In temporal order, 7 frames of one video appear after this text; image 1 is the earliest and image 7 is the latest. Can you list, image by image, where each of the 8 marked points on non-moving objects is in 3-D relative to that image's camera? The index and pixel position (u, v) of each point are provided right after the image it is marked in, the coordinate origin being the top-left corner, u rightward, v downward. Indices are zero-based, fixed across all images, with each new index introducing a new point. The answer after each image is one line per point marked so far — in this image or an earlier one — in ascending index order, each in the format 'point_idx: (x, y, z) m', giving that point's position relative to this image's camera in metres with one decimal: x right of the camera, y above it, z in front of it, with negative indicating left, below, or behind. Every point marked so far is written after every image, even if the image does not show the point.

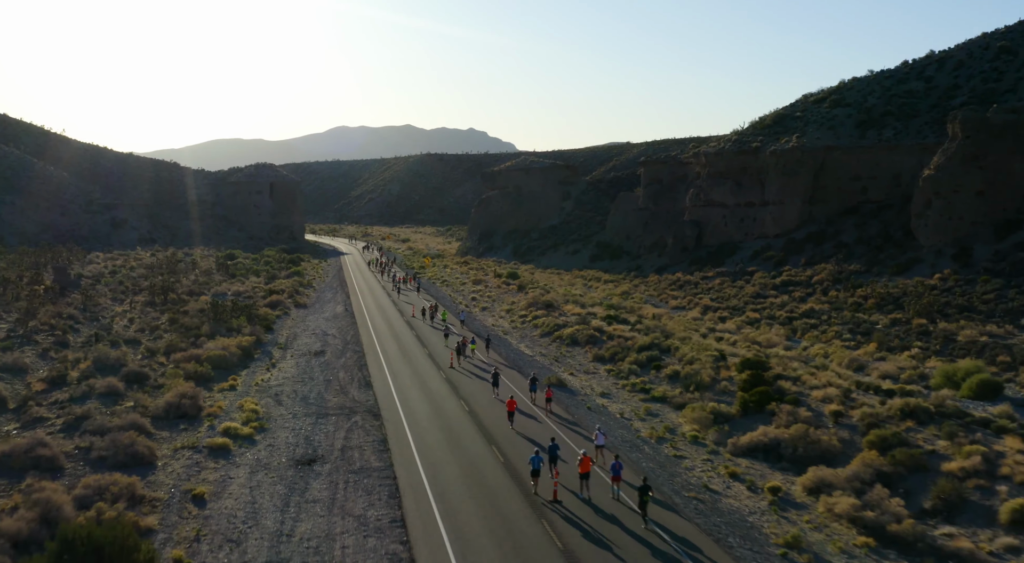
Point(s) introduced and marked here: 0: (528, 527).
0: (+0.2, -4.0, +11.5) m
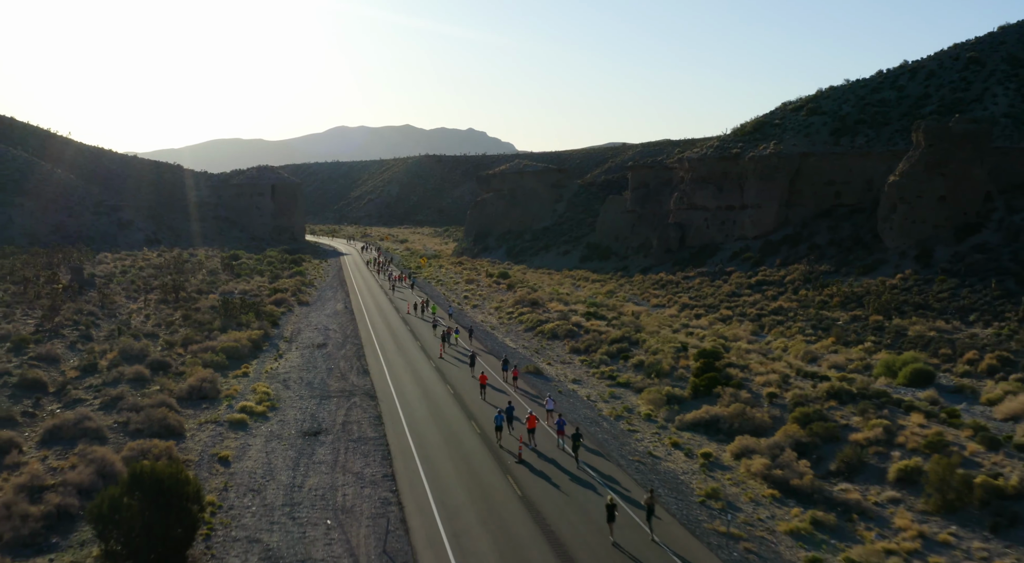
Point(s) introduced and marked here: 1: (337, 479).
0: (-0.4, -4.0, +14.0) m
1: (-3.5, -4.0, +14.0) m
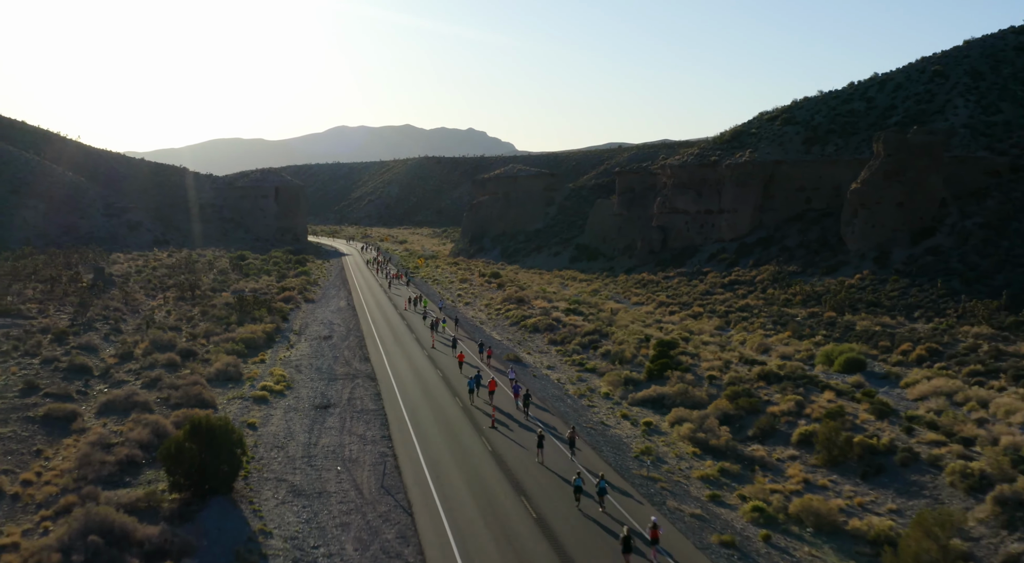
0: (-1.1, -3.9, +17.4) m
1: (-4.2, -4.0, +17.4) m
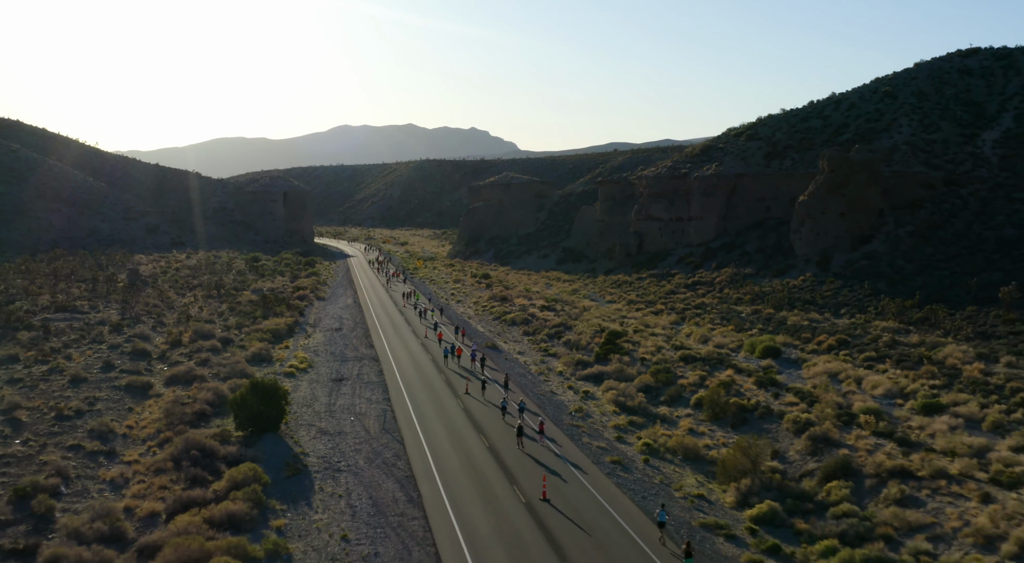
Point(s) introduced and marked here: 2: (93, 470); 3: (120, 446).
0: (-2.2, -4.0, +23.4) m
1: (-5.3, -4.0, +23.4) m
2: (-10.8, -4.8, +17.9) m
3: (-11.2, -4.6, +19.7) m
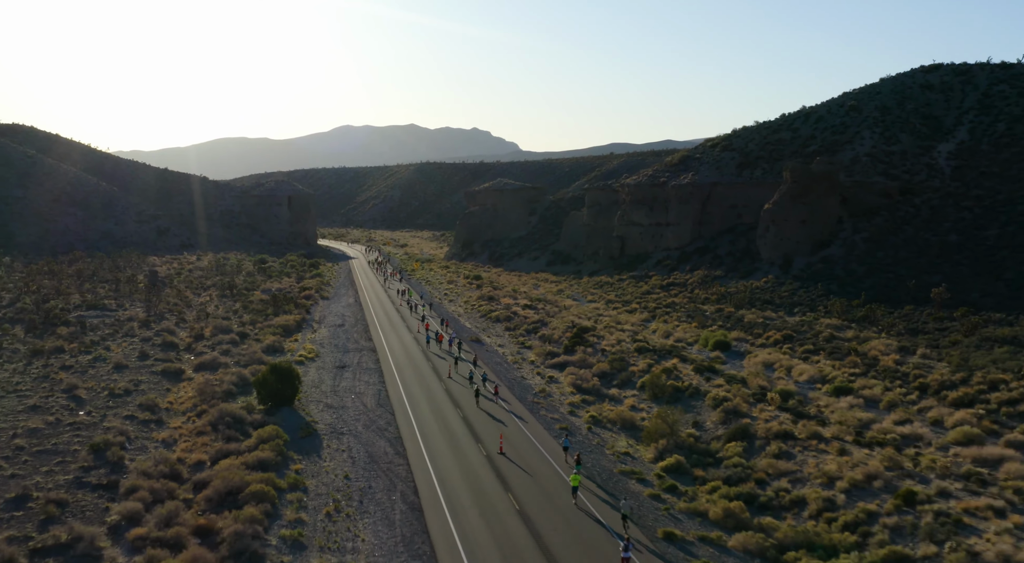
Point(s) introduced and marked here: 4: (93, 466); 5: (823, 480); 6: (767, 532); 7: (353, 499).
0: (-3.2, -4.1, +28.0) m
1: (-6.3, -4.1, +28.0) m
2: (-11.9, -4.9, +22.5) m
3: (-12.2, -4.7, +24.3) m
4: (-11.9, -5.2, +19.5) m
5: (+8.3, -5.3, +18.5) m
6: (+6.1, -6.0, +16.5) m
7: (-4.0, -5.5, +17.3) m
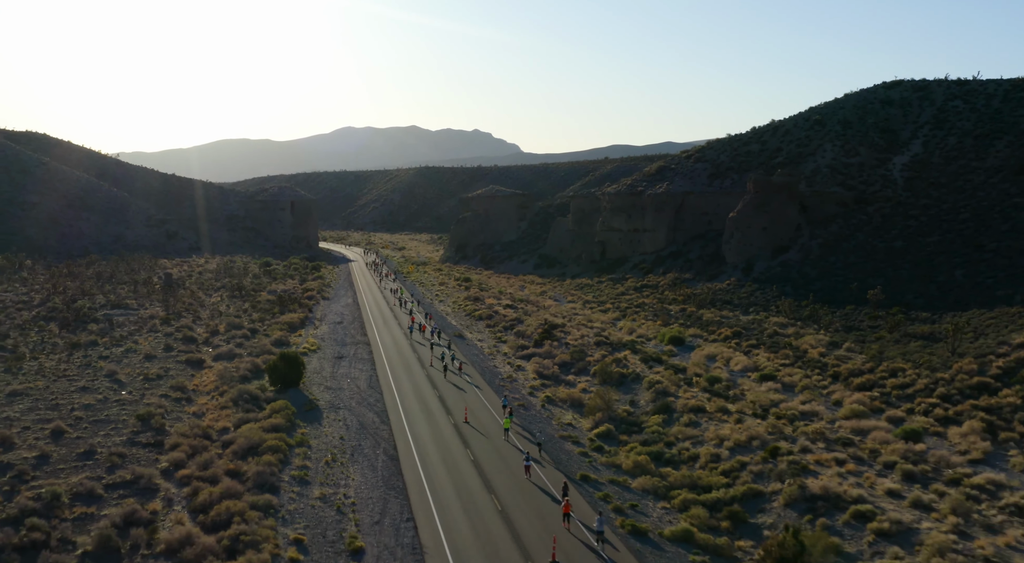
0: (-4.6, -4.2, +33.0) m
1: (-7.7, -4.2, +33.1) m
2: (-13.2, -5.0, +27.6) m
3: (-13.6, -4.8, +29.4) m
4: (-13.2, -5.3, +24.6) m
5: (+7.0, -5.4, +23.5) m
6: (+4.7, -6.1, +21.5) m
7: (-5.4, -5.6, +22.3) m
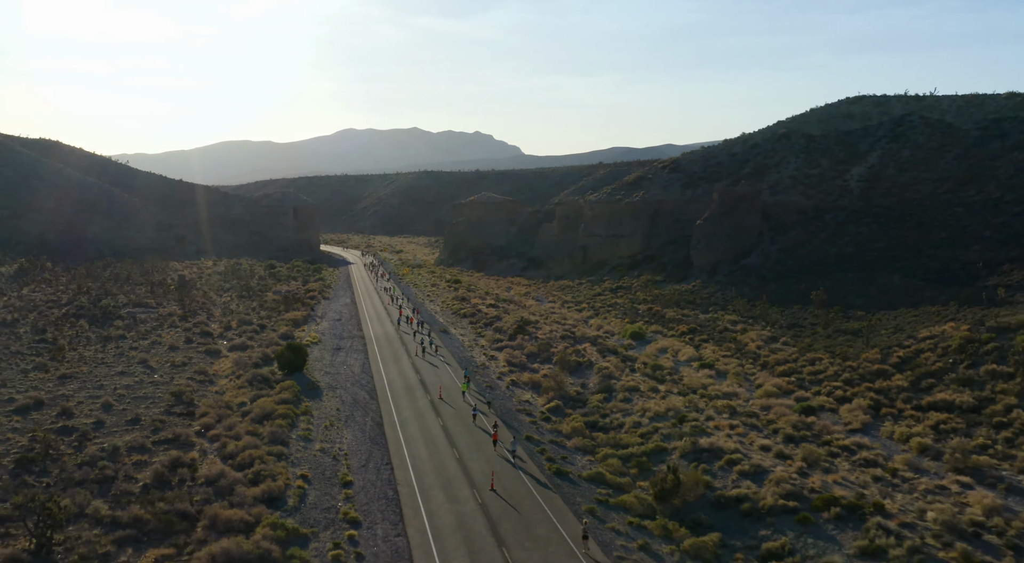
0: (-6.1, -4.3, +38.5) m
1: (-9.2, -4.3, +38.6) m
2: (-14.7, -5.1, +33.1) m
3: (-15.1, -4.9, +34.9) m
4: (-14.7, -5.3, +30.1) m
5: (+5.4, -5.5, +29.0) m
6: (+3.2, -6.1, +27.0) m
7: (-6.9, -5.6, +27.8) m
